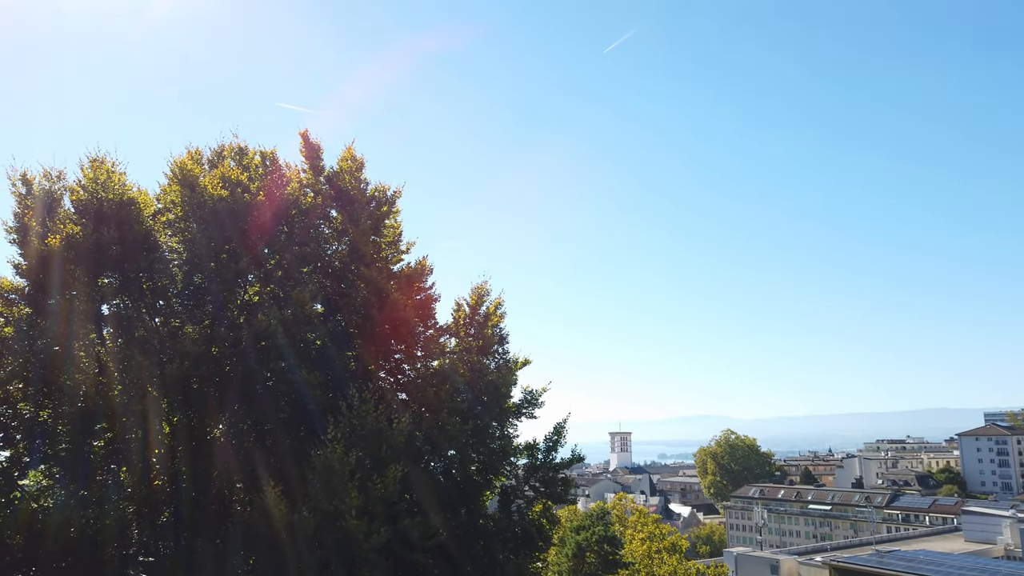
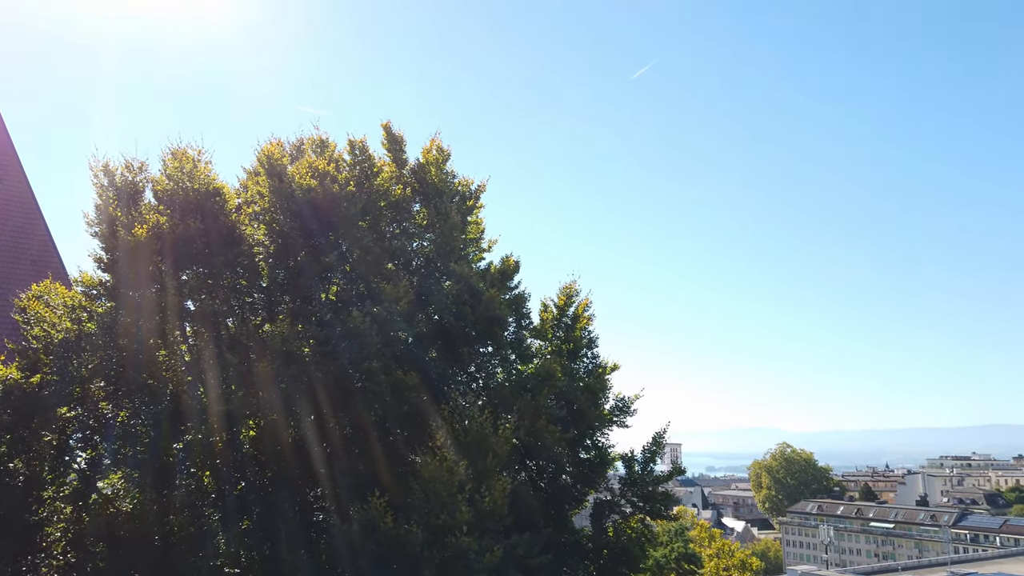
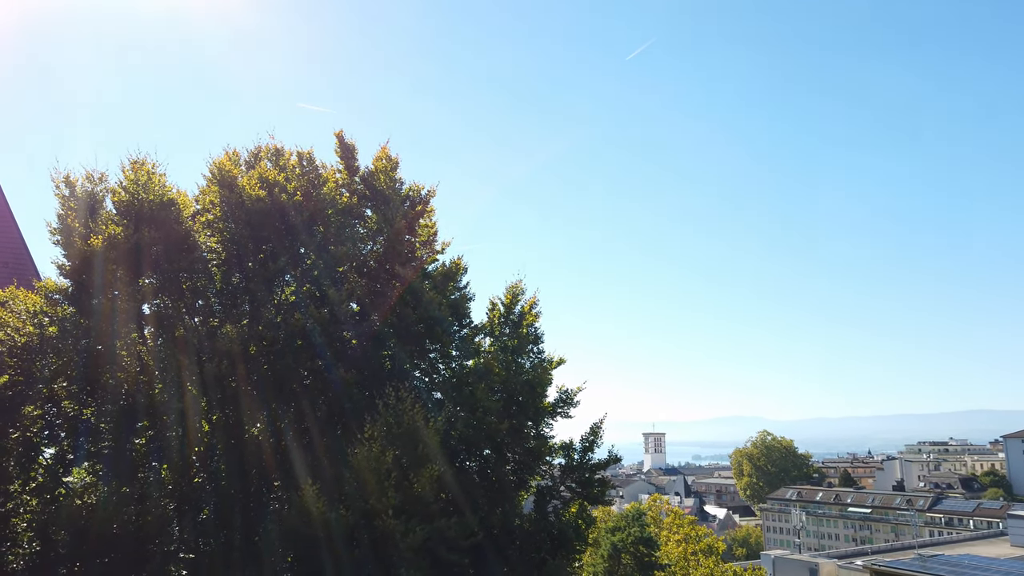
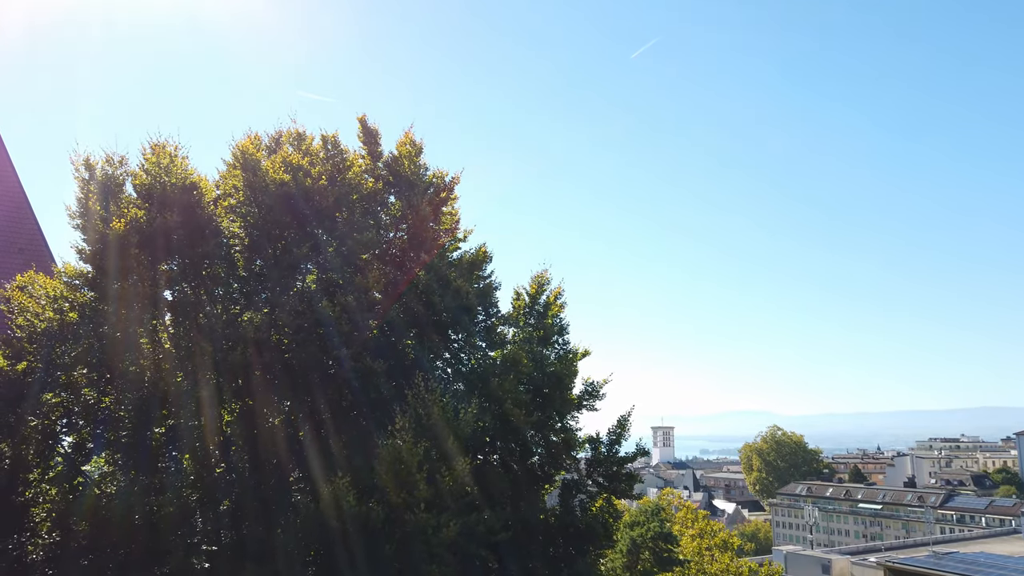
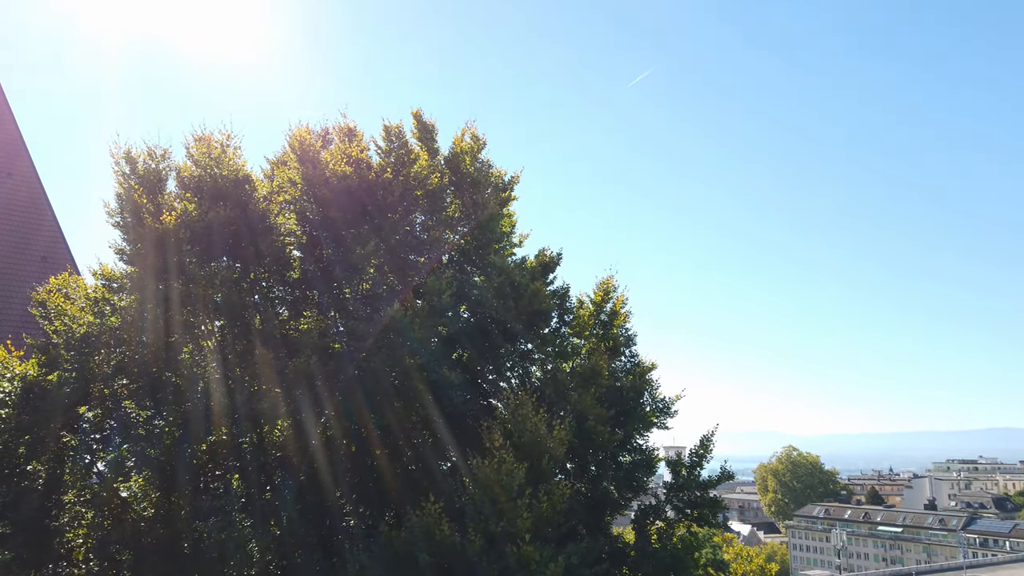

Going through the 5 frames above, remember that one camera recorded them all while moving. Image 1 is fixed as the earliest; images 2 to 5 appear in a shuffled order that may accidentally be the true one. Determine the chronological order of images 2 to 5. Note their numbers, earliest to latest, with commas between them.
3, 4, 2, 5
